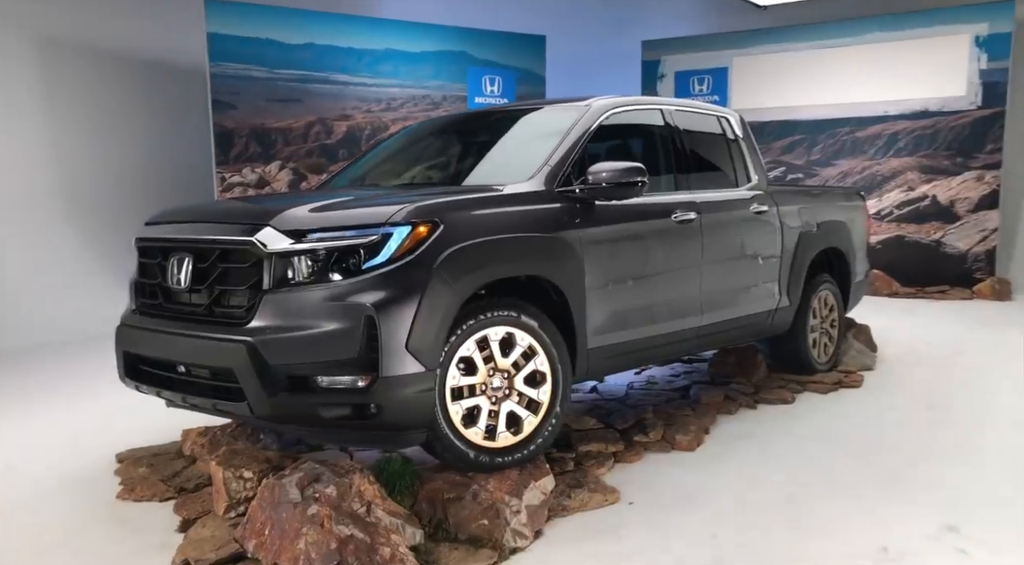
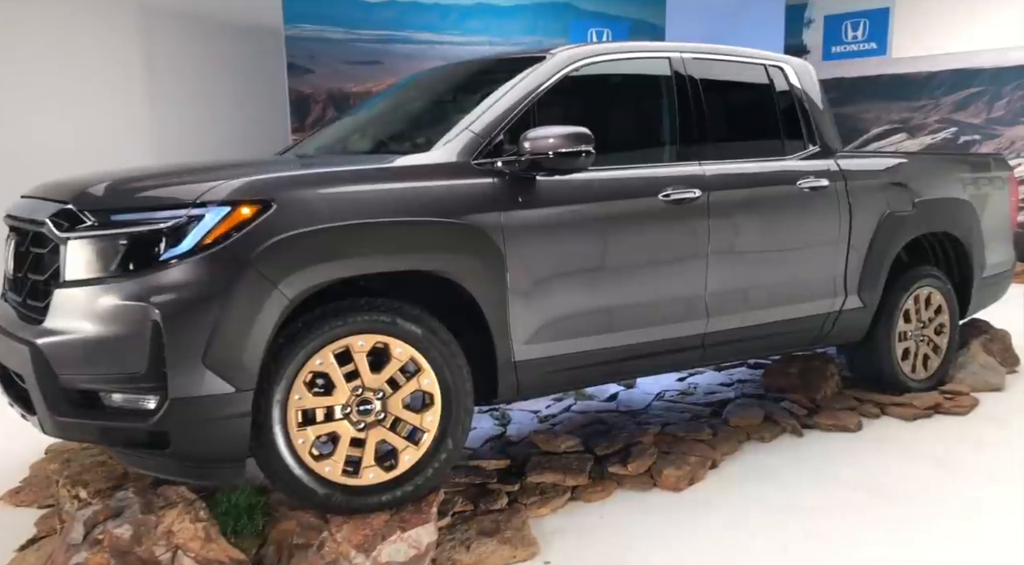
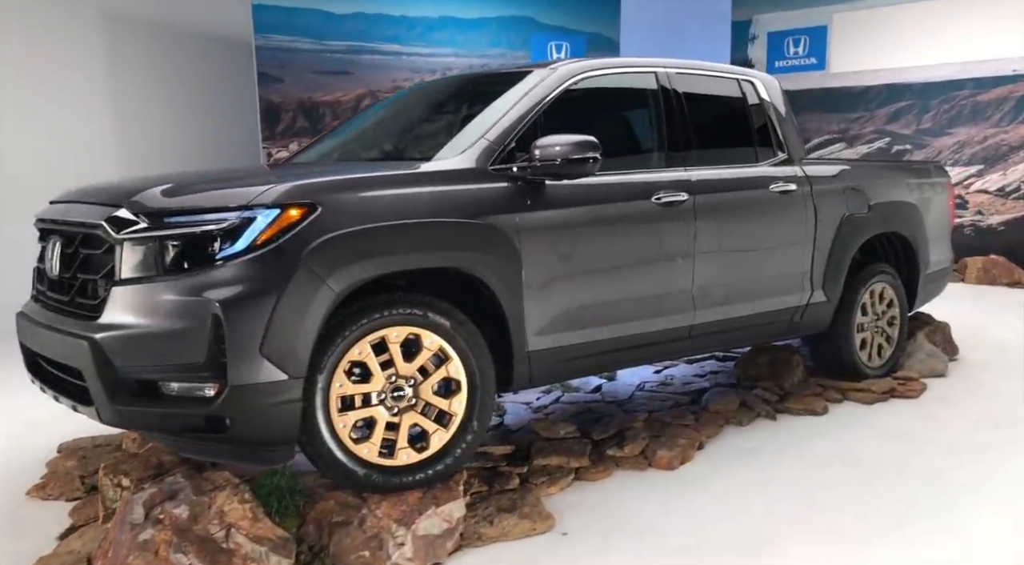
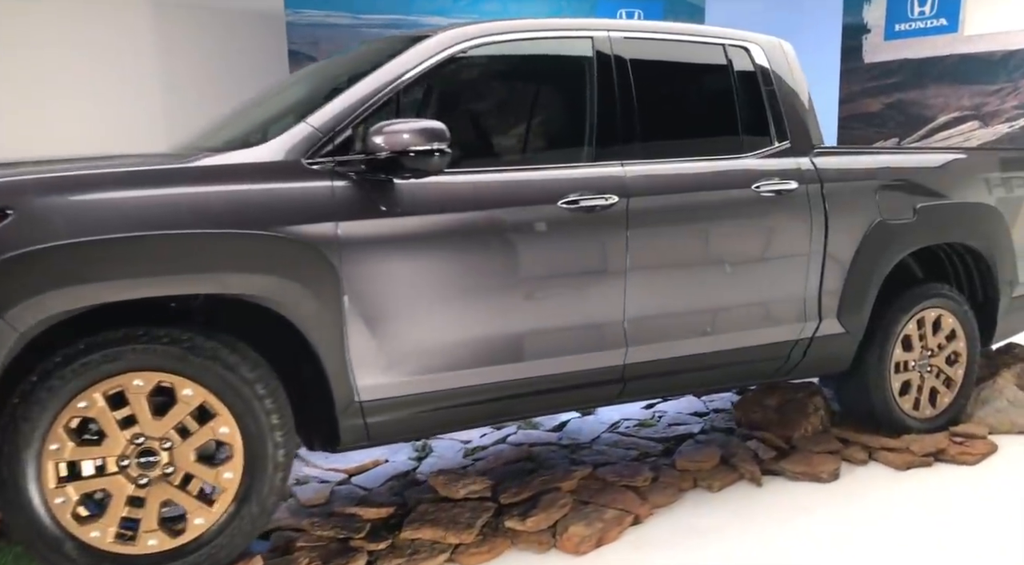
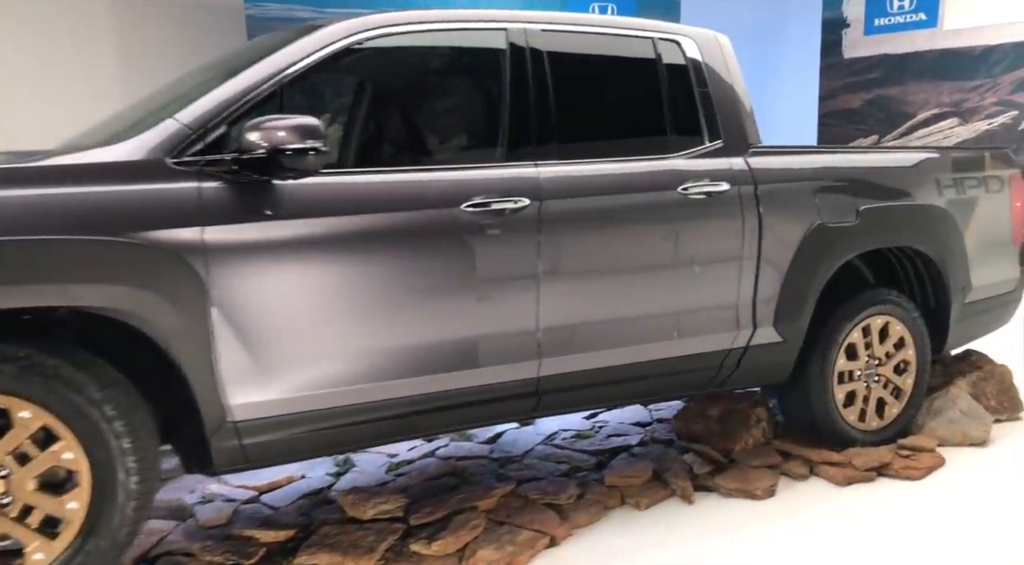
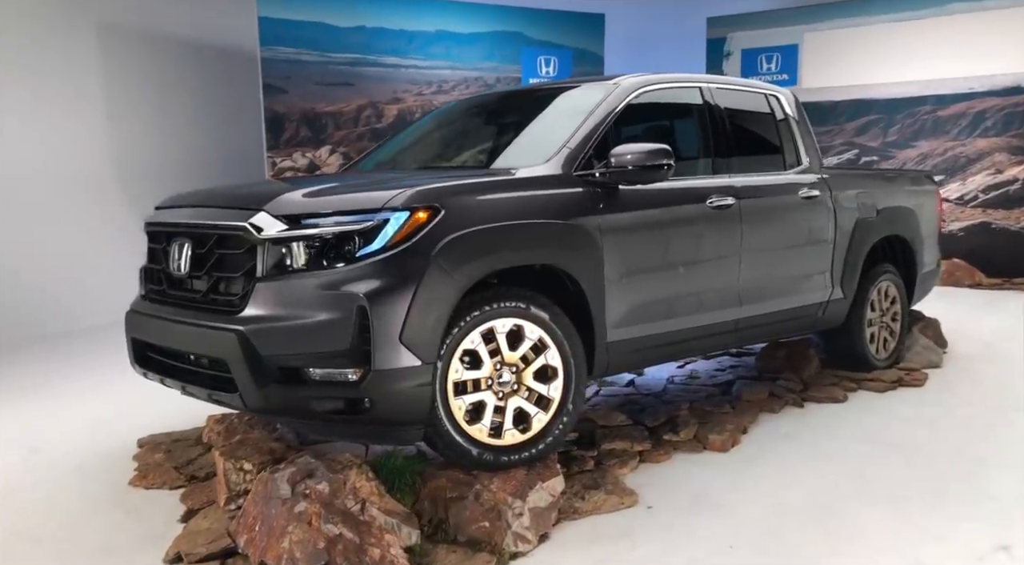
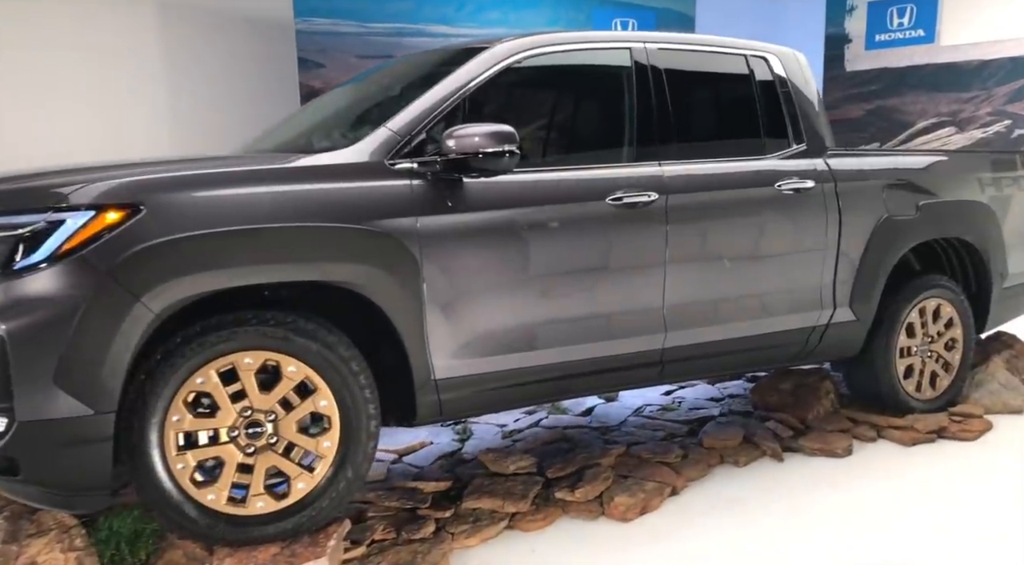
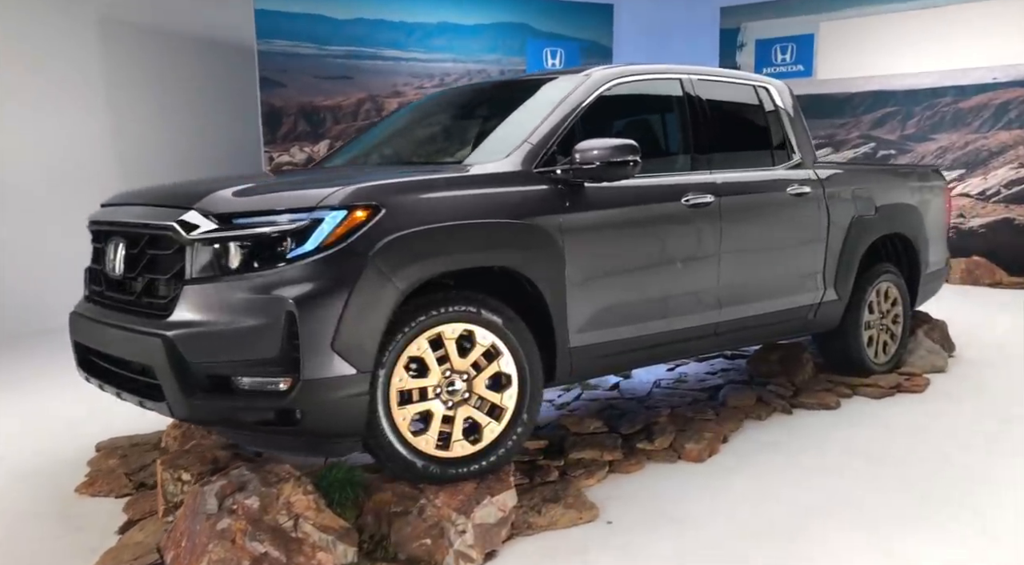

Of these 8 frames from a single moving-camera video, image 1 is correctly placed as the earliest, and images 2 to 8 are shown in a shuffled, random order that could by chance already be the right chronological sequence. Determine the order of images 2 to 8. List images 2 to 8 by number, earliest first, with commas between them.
6, 8, 3, 2, 7, 4, 5
